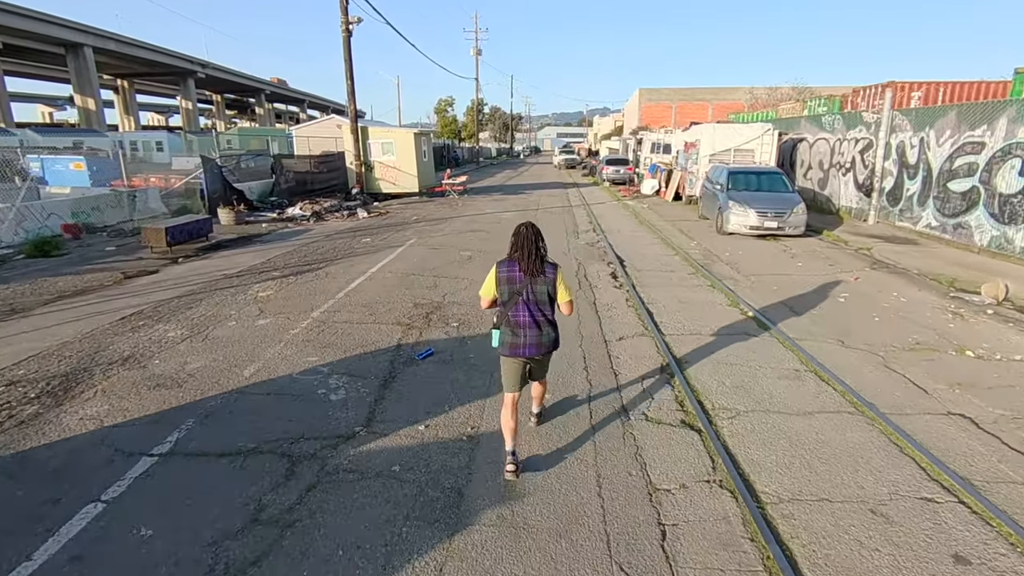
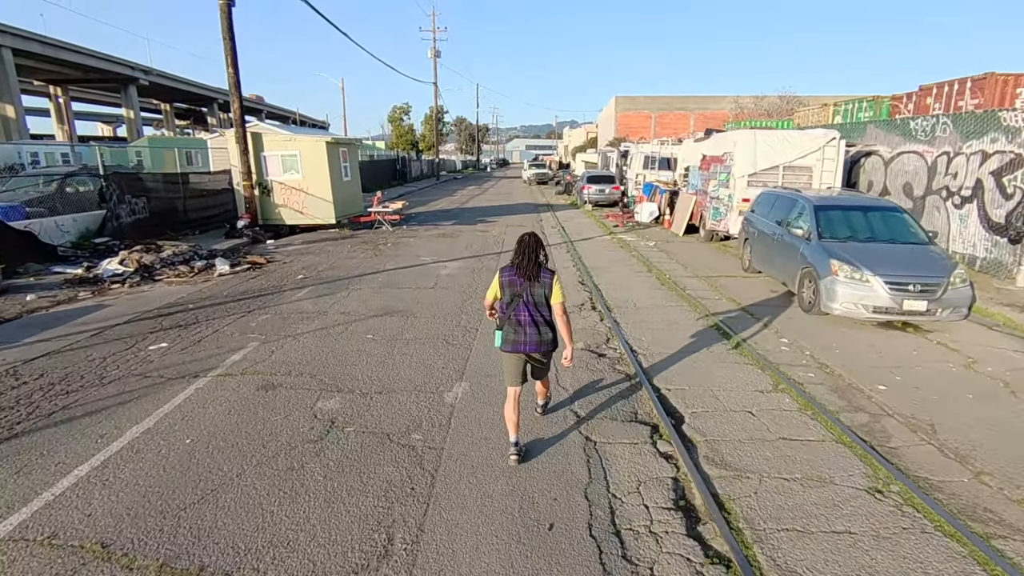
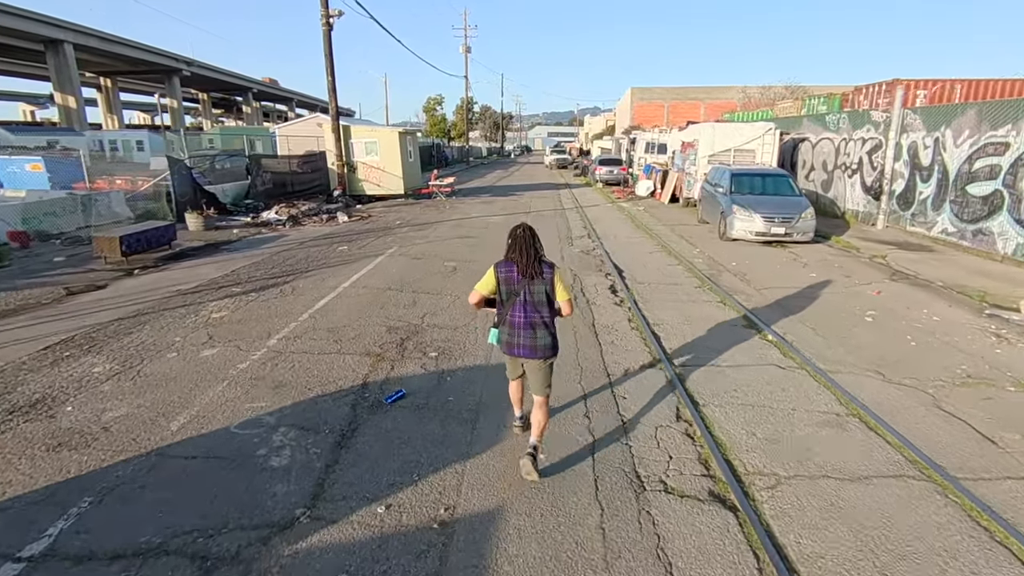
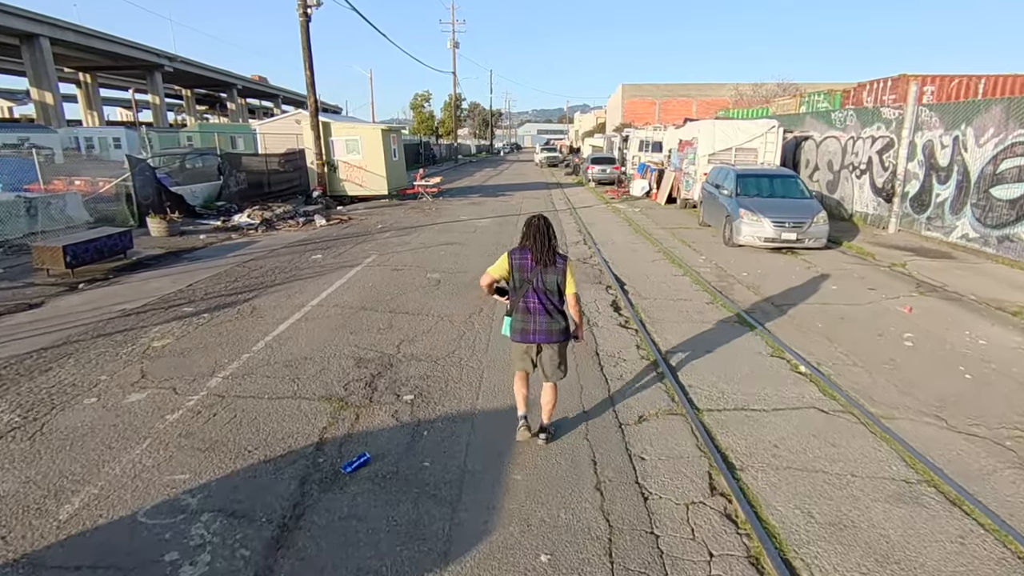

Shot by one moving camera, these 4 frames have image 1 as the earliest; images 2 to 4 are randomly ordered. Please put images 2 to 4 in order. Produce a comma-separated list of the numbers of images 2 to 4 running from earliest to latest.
3, 4, 2
